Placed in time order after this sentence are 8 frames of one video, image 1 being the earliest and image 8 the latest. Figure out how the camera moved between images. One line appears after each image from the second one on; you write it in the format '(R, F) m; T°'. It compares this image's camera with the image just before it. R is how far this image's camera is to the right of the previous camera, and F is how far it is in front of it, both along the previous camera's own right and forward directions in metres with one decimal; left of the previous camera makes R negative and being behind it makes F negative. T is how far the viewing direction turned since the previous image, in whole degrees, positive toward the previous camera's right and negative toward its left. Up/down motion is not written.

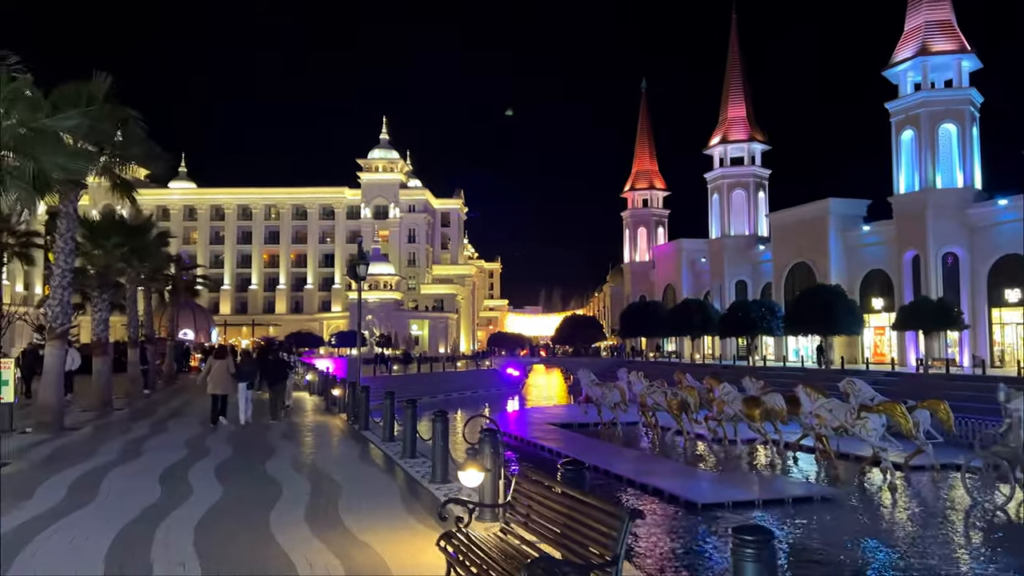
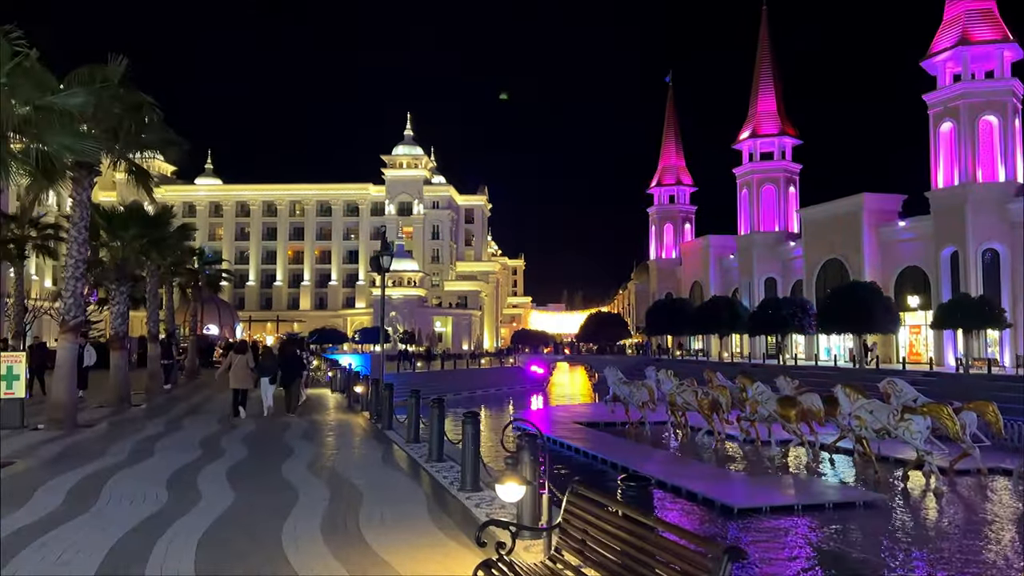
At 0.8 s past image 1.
(-0.1, +0.6) m; -2°
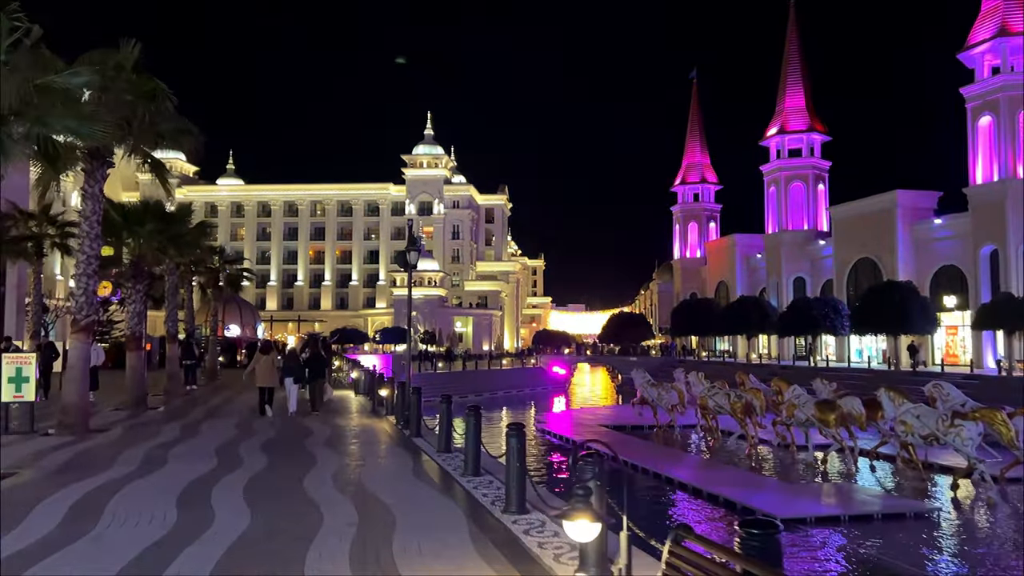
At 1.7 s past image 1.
(-0.2, +0.8) m; -1°
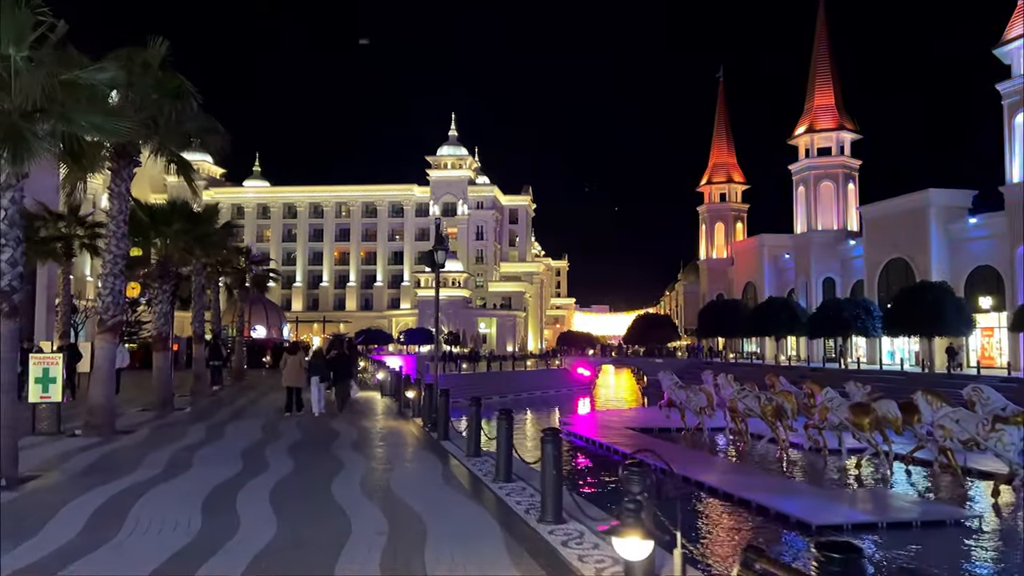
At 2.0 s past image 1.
(-0.1, +0.3) m; -2°
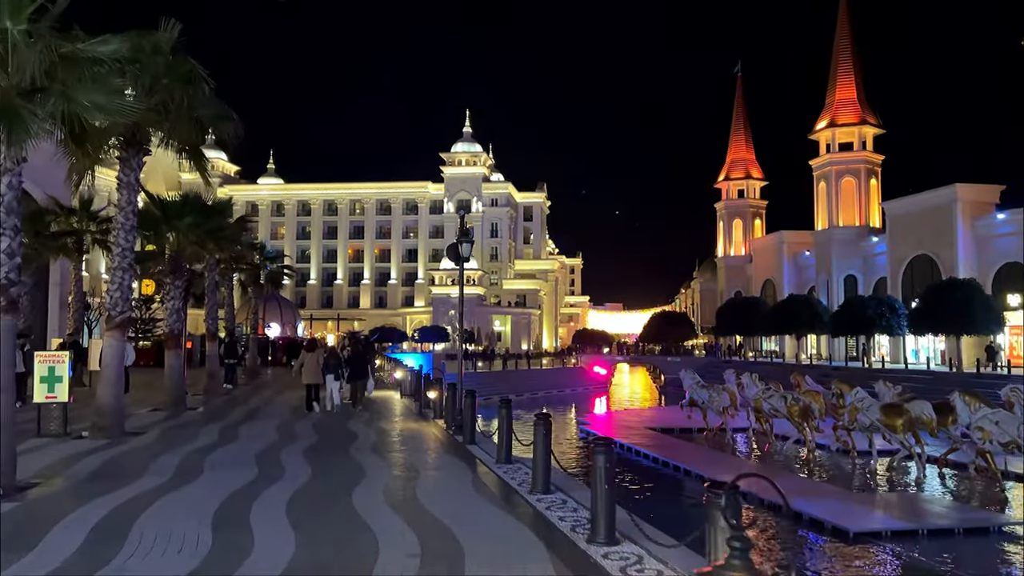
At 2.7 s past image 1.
(-0.2, +0.6) m; -1°
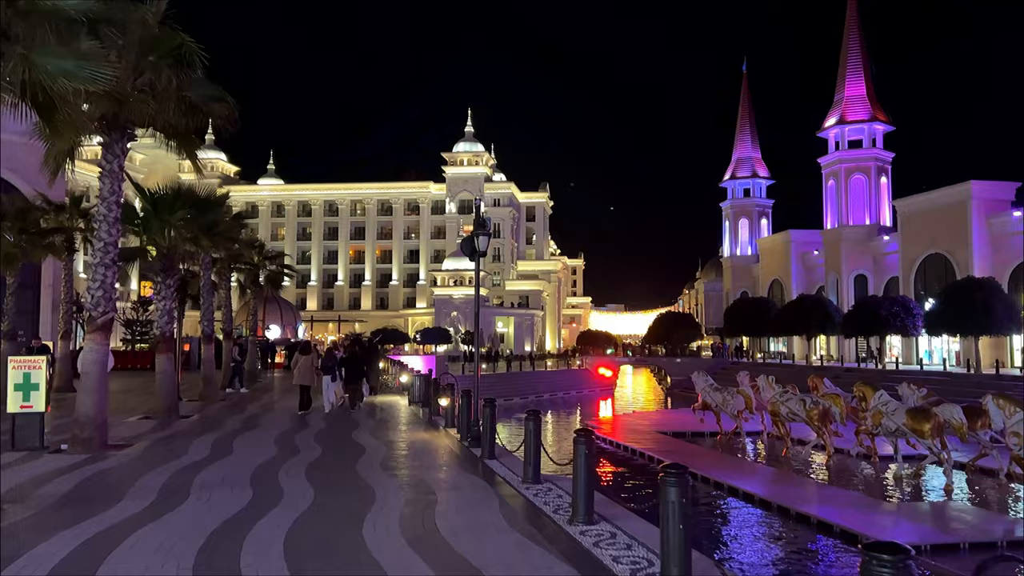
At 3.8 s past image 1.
(-0.3, +0.9) m; 0°
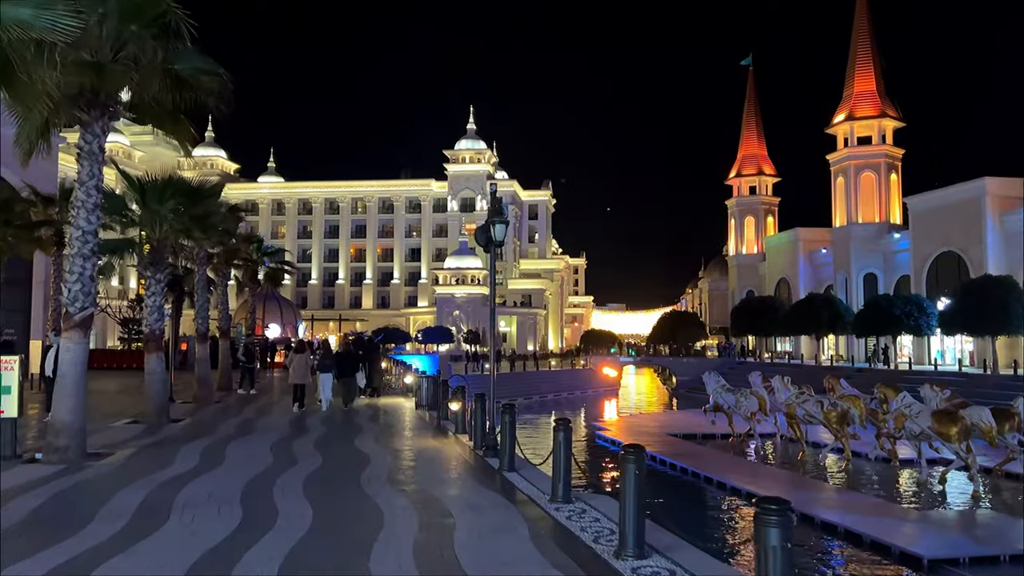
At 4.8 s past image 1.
(-0.2, +0.9) m; 0°
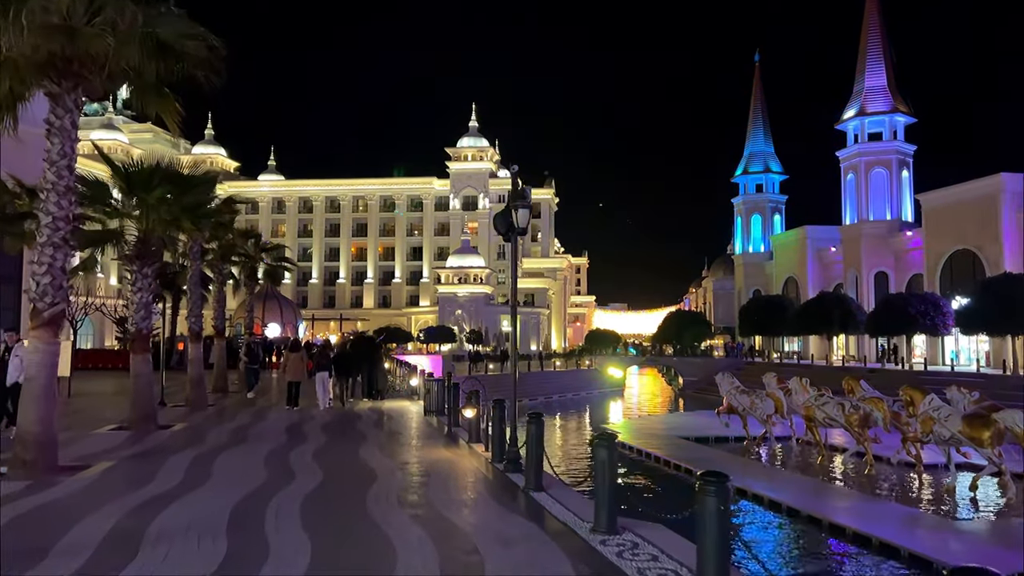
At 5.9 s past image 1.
(-0.2, +1.0) m; 0°
